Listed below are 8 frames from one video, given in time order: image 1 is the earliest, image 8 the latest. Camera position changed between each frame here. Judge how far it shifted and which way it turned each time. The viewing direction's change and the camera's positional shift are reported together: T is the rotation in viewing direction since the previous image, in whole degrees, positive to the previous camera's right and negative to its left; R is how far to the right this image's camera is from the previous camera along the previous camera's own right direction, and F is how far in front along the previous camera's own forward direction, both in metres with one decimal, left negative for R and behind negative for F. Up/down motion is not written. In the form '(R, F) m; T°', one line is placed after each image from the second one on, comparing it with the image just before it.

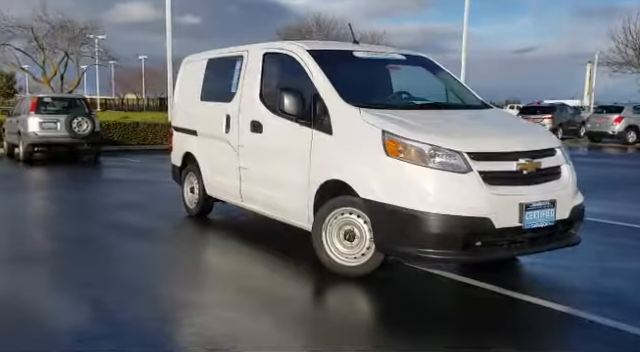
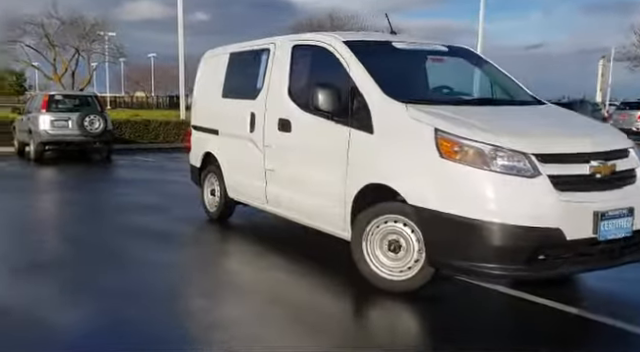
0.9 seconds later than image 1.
(-0.2, +0.4) m; -1°
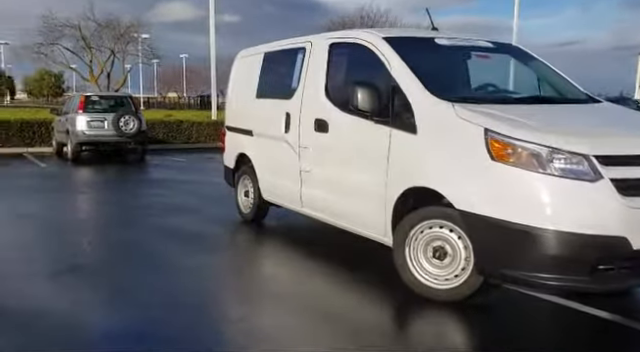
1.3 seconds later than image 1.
(-0.1, +0.2) m; -3°
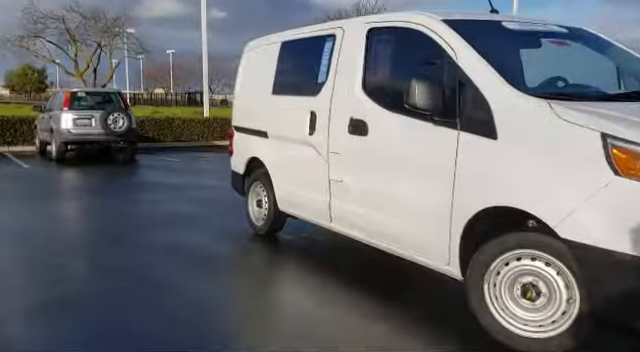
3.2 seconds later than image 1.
(-0.4, +0.9) m; +1°
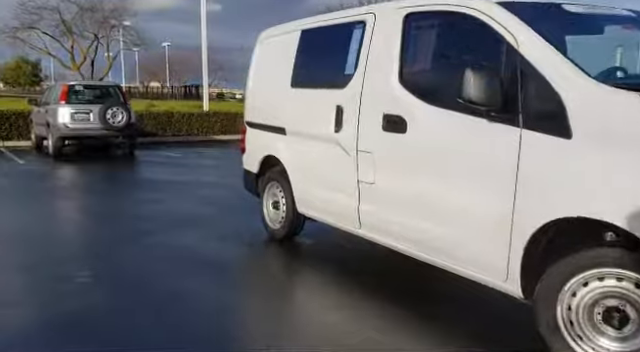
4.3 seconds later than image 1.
(-0.2, +0.4) m; 0°
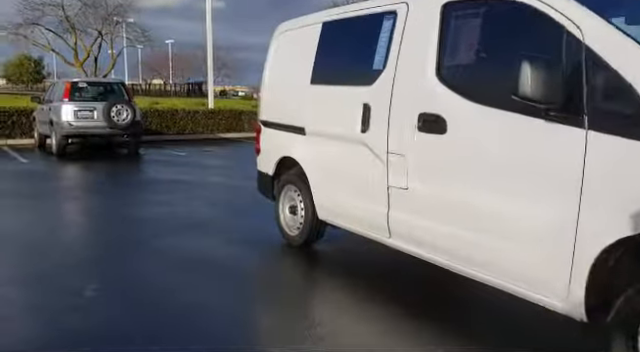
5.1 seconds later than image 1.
(-0.2, +0.4) m; 0°
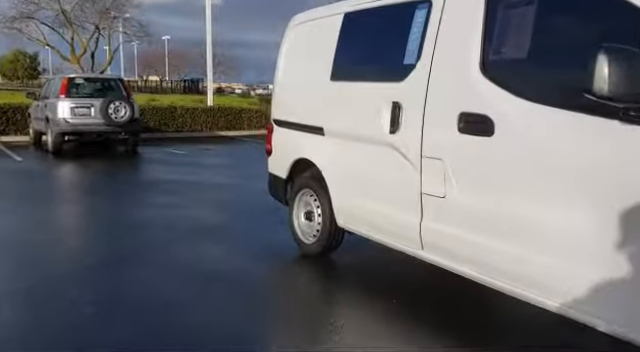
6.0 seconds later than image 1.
(-0.2, +0.4) m; 0°
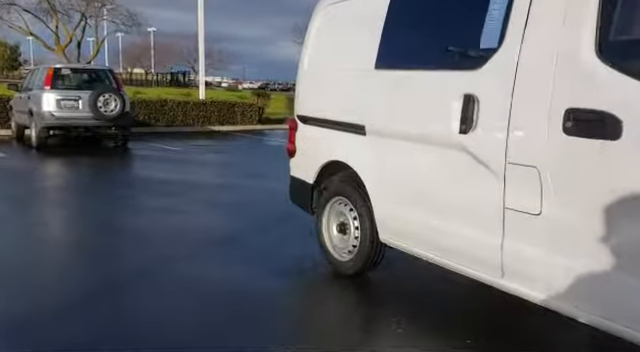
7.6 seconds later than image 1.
(-0.4, +0.7) m; +1°
